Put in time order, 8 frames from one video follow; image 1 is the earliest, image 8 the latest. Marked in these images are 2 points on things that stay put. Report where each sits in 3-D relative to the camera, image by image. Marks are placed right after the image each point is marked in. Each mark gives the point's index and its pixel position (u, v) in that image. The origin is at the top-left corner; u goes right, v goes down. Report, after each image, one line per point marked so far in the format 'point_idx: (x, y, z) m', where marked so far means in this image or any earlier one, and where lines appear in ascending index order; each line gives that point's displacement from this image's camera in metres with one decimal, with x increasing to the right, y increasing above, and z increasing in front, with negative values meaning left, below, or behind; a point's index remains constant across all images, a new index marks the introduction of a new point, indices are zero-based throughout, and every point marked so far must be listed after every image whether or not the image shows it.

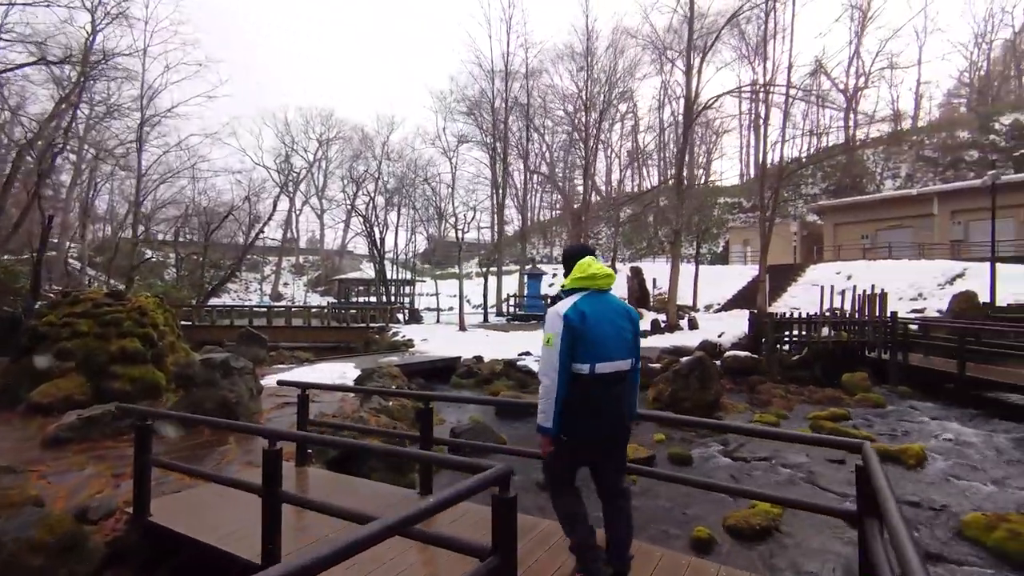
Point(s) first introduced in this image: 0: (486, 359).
0: (-0.8, -2.2, +14.7) m
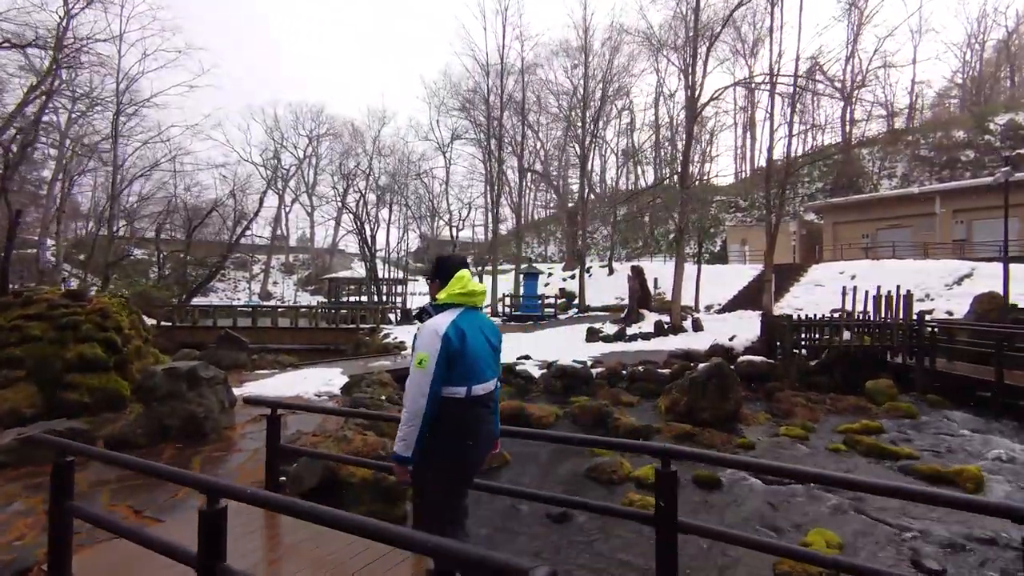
0: (-0.8, -2.2, +13.9) m
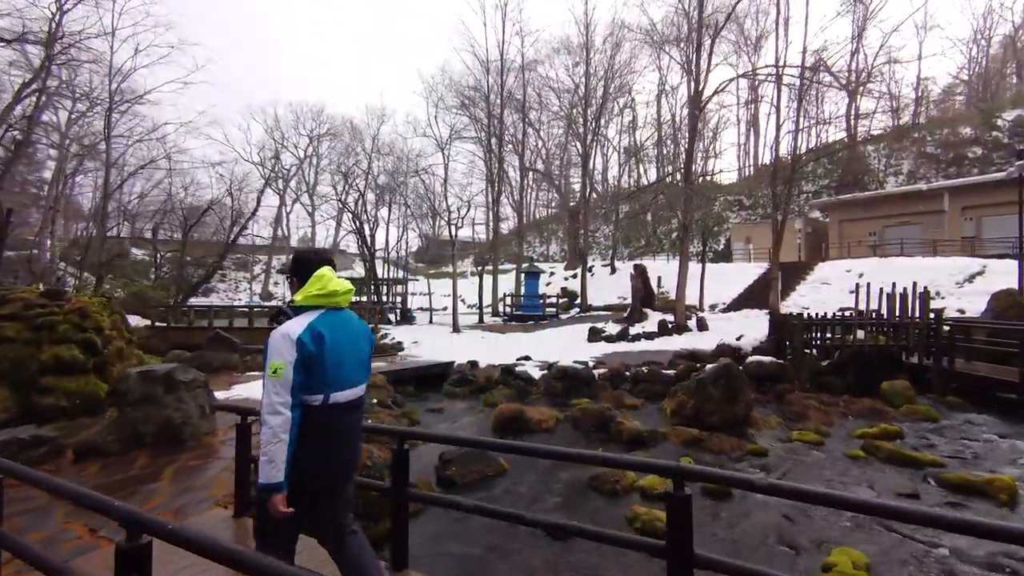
0: (-0.8, -2.1, +13.5) m
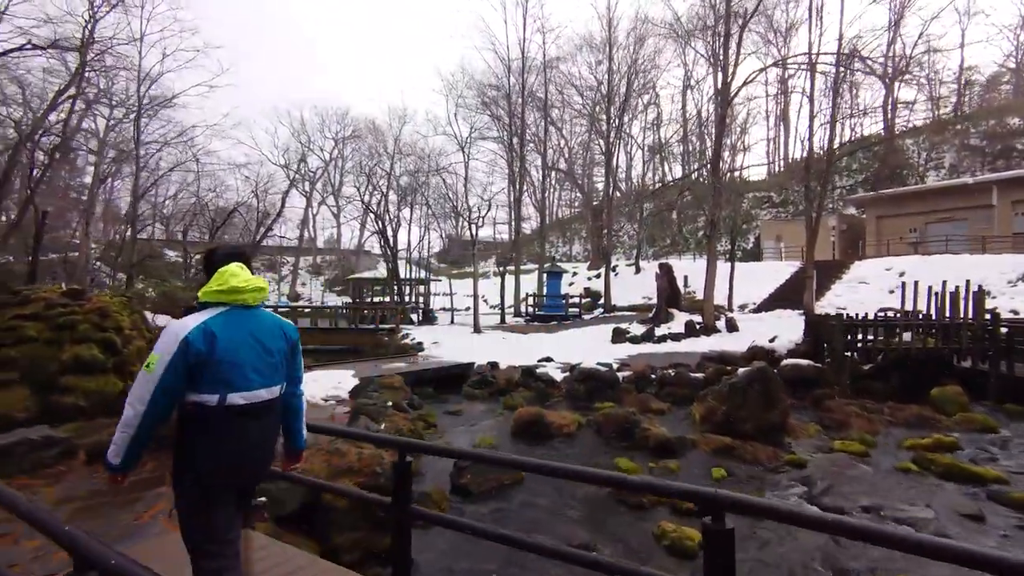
0: (-0.2, -2.1, +13.2) m
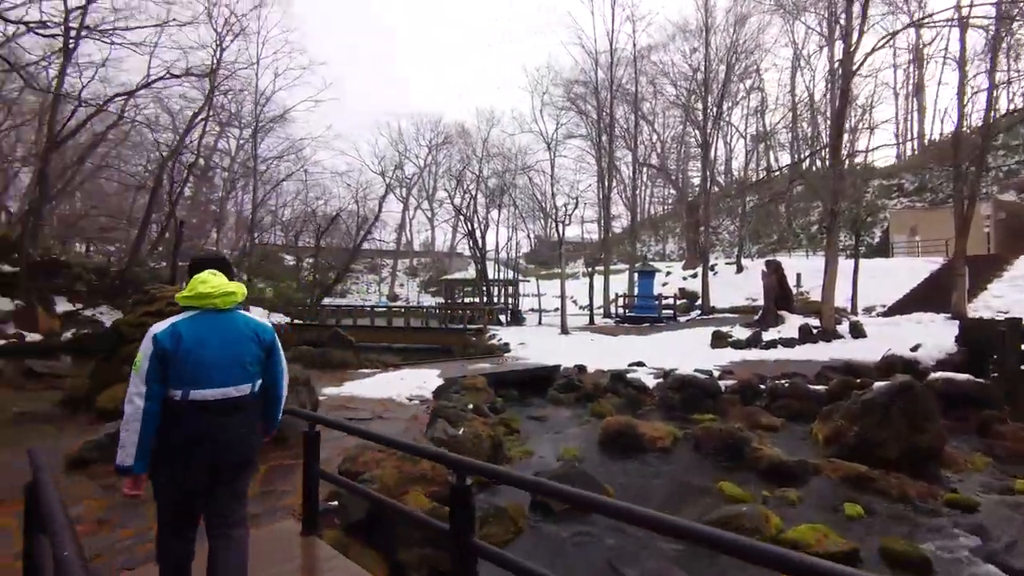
0: (+2.0, -2.1, +12.5) m
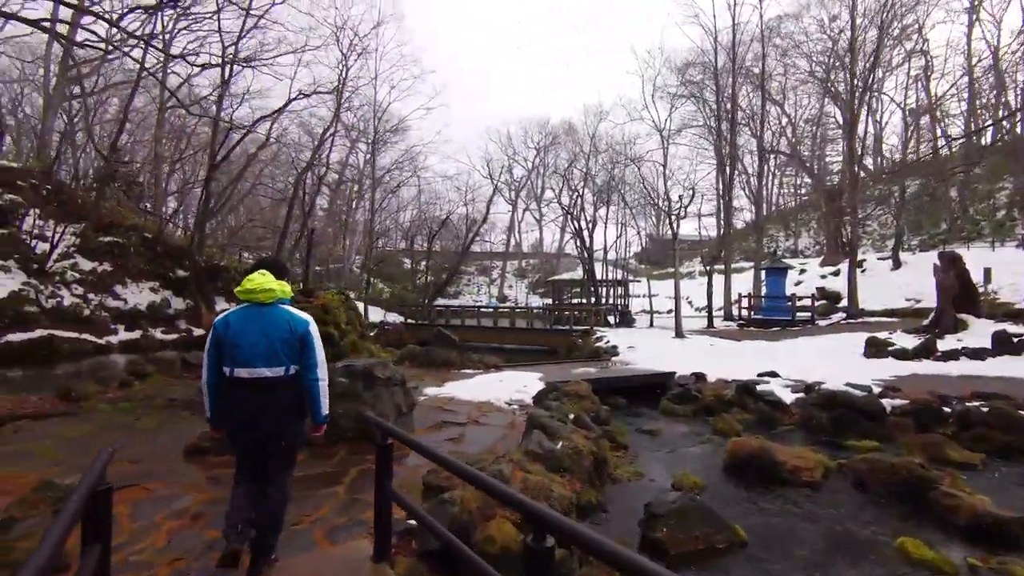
0: (+4.6, -2.1, +11.0) m
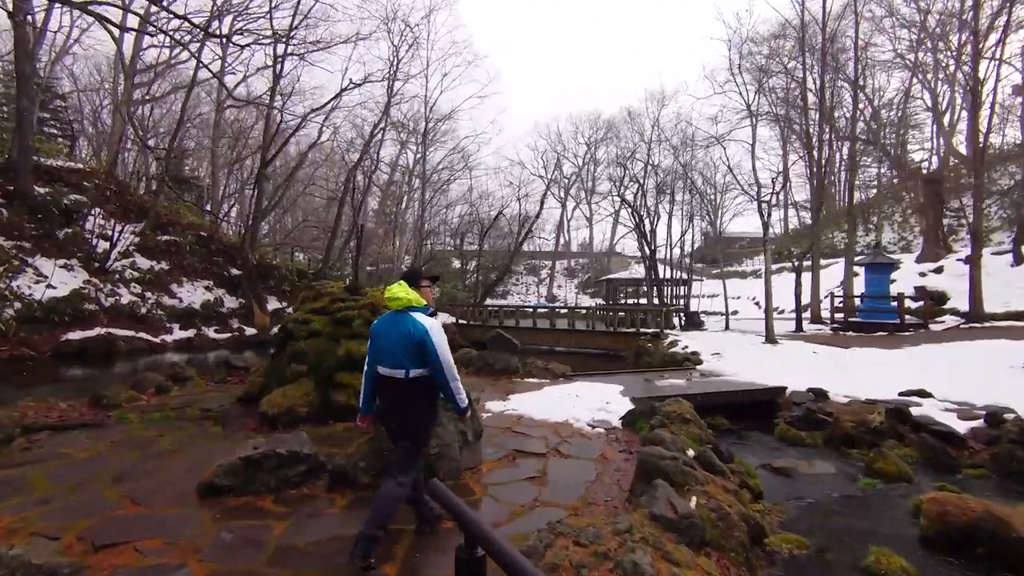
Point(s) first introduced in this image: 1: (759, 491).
0: (+6.0, -2.0, +8.9) m
1: (+2.6, -2.2, +5.2) m
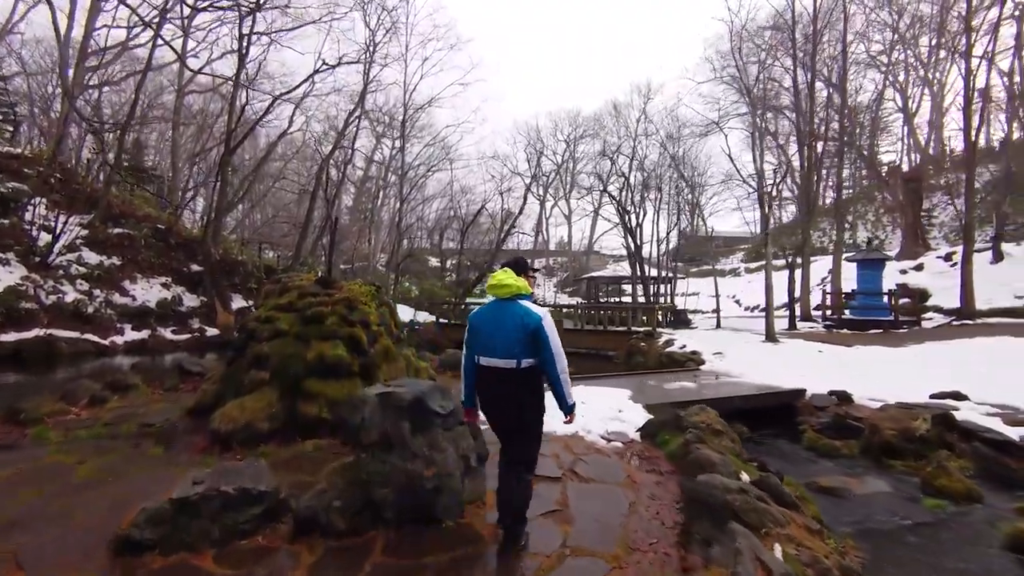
0: (+6.0, -1.9, +8.2) m
1: (+2.8, -2.1, +4.3) m
